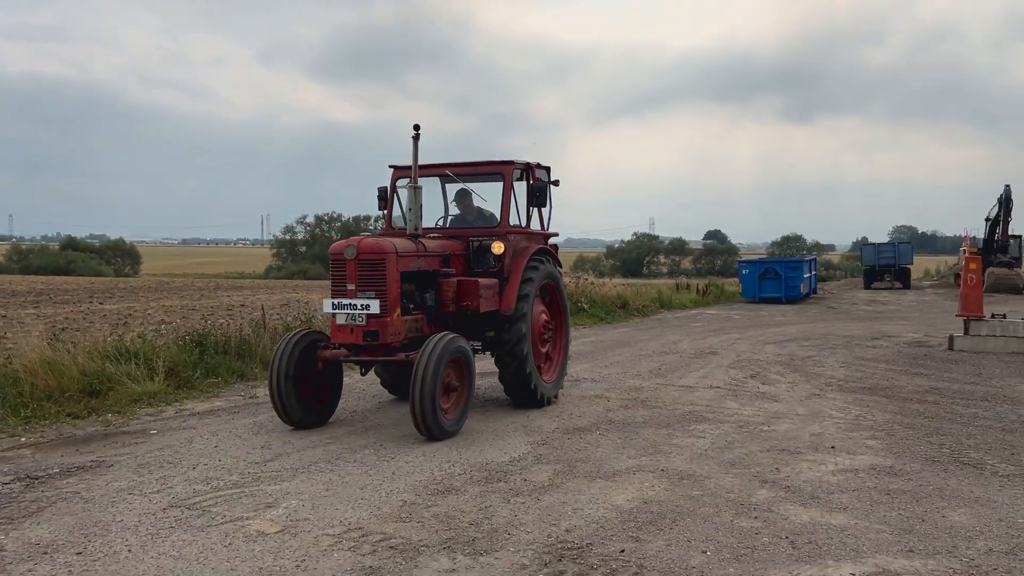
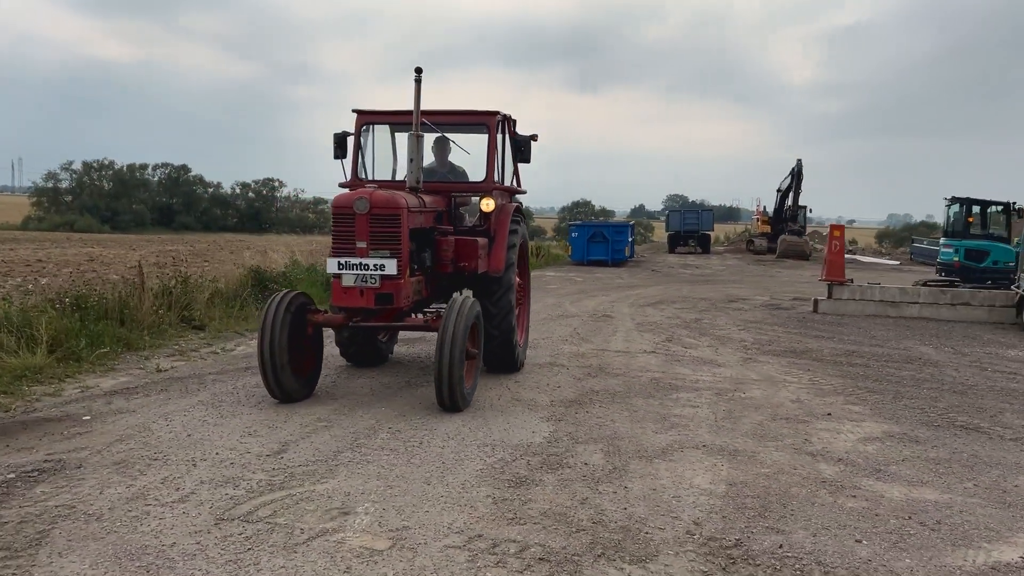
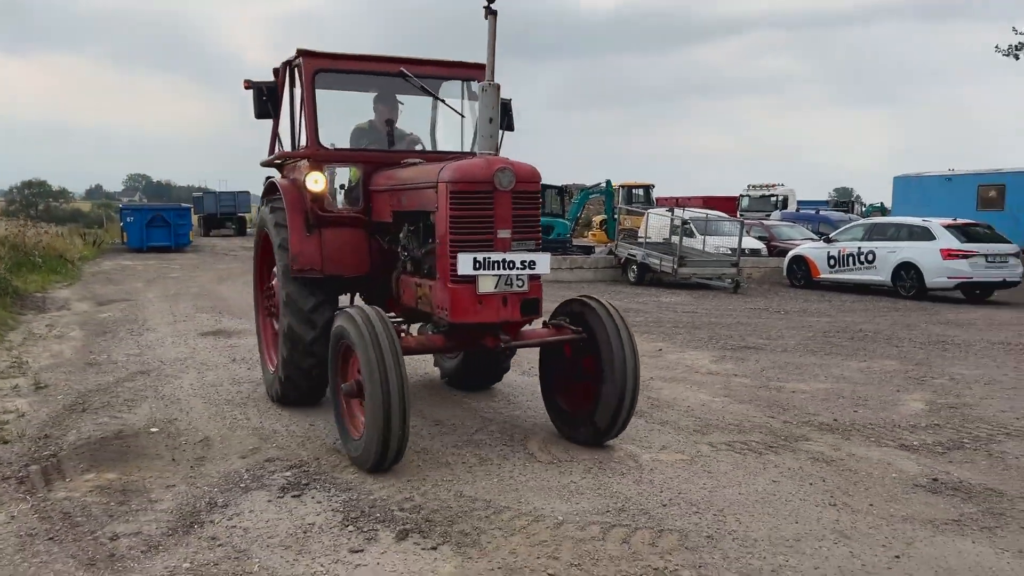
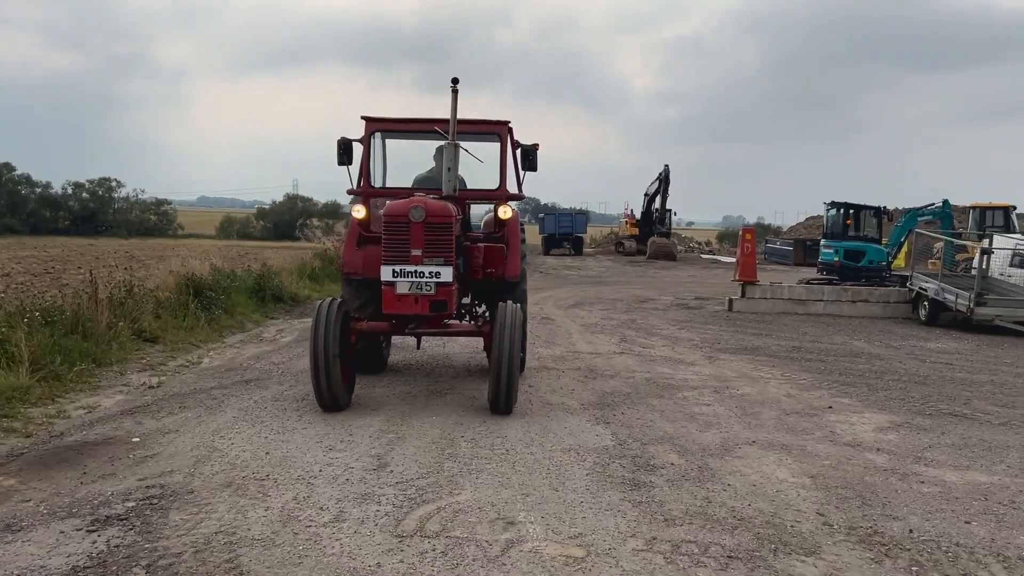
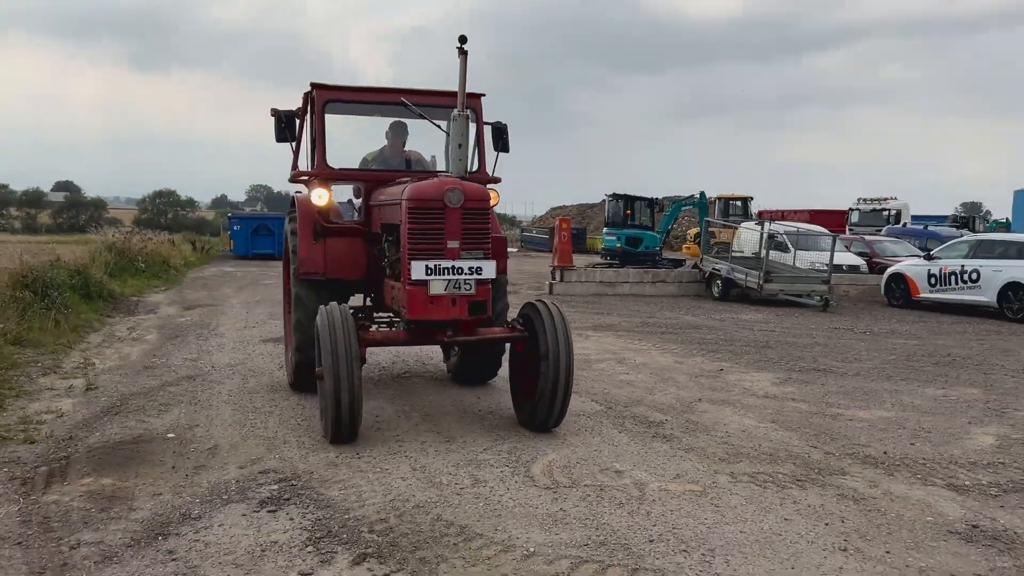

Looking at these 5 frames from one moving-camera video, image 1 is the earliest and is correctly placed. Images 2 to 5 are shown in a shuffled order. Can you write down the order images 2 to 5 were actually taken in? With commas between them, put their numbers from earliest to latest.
2, 4, 5, 3
